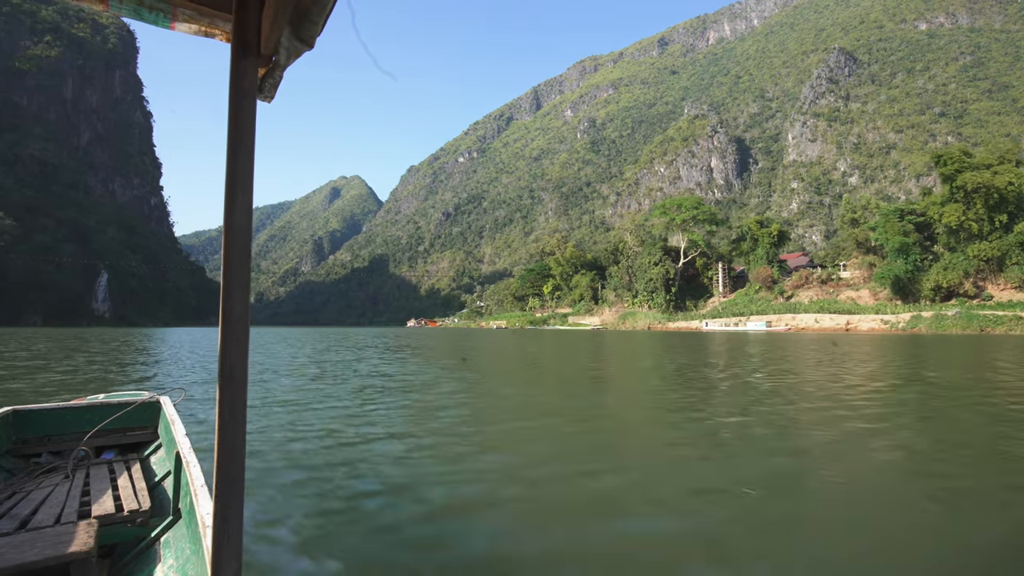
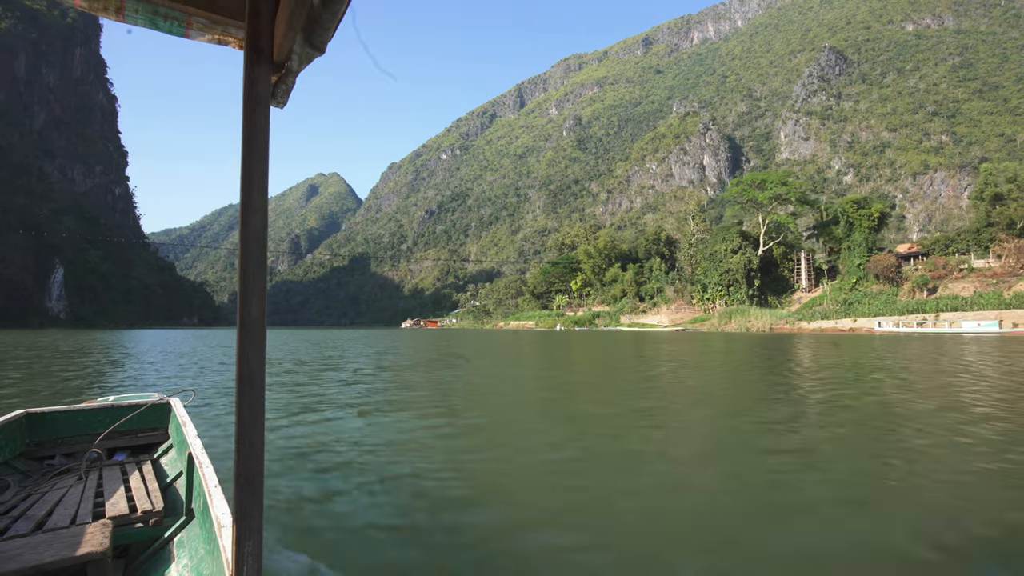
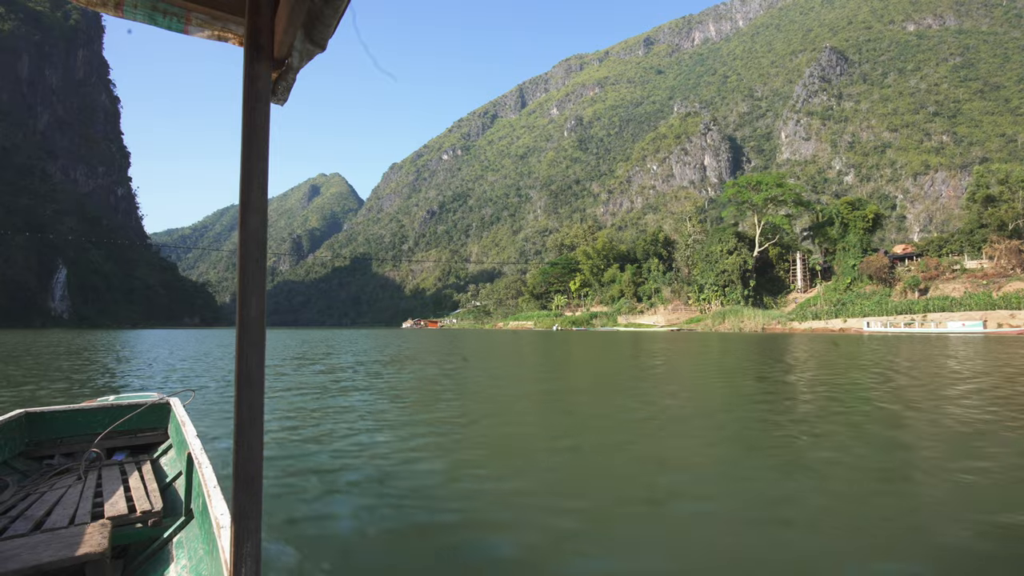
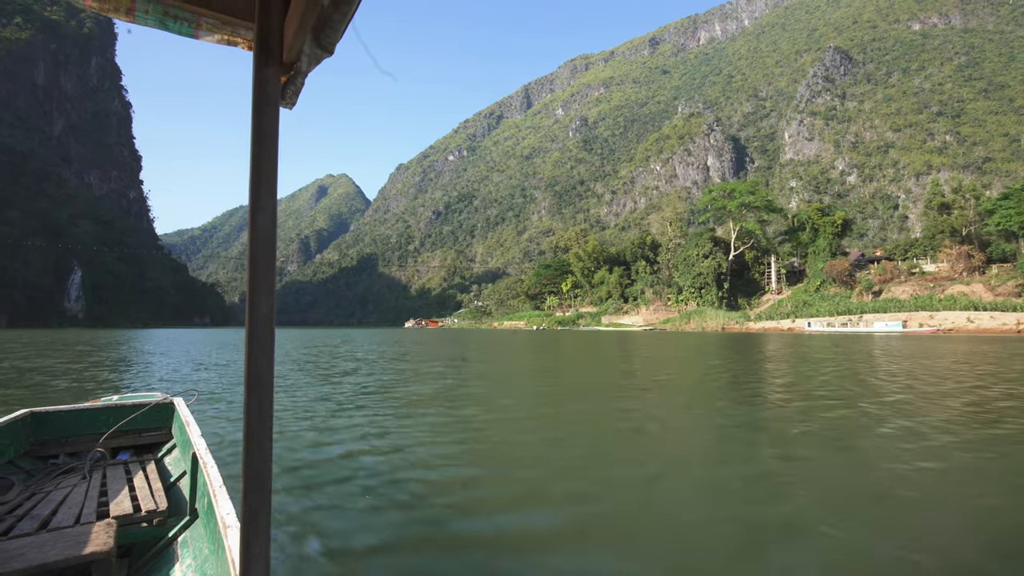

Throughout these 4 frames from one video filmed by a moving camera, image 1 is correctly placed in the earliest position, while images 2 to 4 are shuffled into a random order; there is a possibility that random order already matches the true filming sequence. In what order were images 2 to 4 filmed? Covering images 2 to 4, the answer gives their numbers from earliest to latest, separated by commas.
4, 3, 2
